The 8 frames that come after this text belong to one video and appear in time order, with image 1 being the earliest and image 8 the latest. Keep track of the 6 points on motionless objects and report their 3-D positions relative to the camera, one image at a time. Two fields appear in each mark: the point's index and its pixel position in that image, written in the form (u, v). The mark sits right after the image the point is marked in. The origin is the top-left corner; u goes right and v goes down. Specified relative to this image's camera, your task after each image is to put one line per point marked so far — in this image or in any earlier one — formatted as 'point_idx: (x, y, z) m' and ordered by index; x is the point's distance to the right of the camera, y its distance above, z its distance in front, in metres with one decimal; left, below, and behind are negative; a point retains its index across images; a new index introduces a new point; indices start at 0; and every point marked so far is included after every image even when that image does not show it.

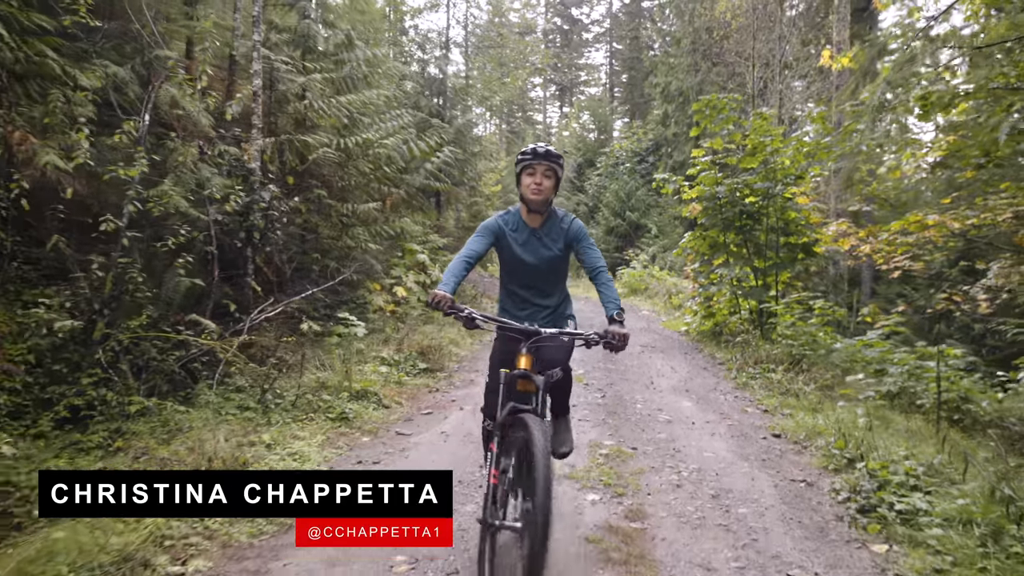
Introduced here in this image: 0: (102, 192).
0: (-4.7, +1.1, +5.8) m
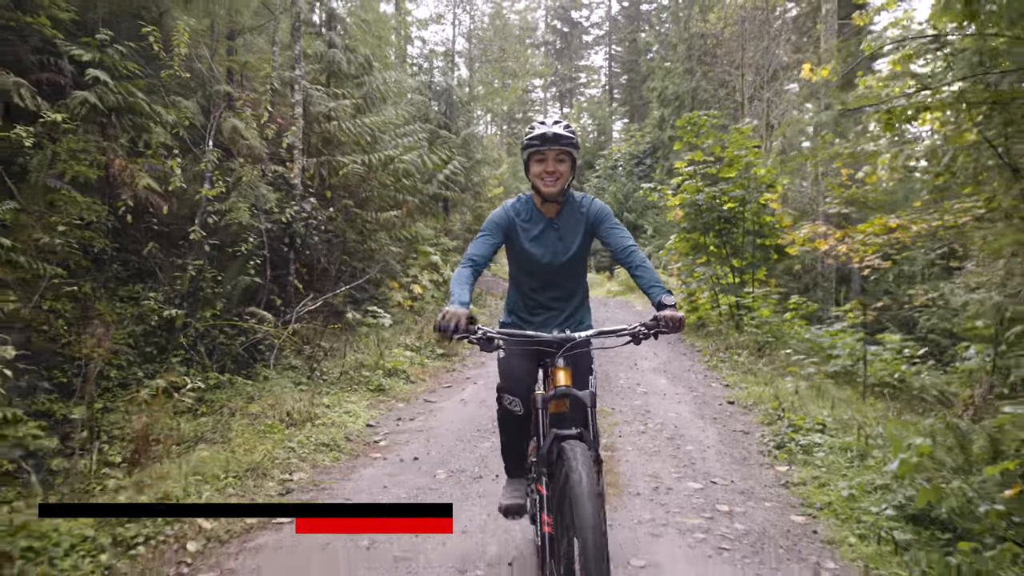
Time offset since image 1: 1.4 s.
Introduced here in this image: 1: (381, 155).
0: (-4.7, +1.2, +7.0) m
1: (-2.6, +2.6, +9.9) m
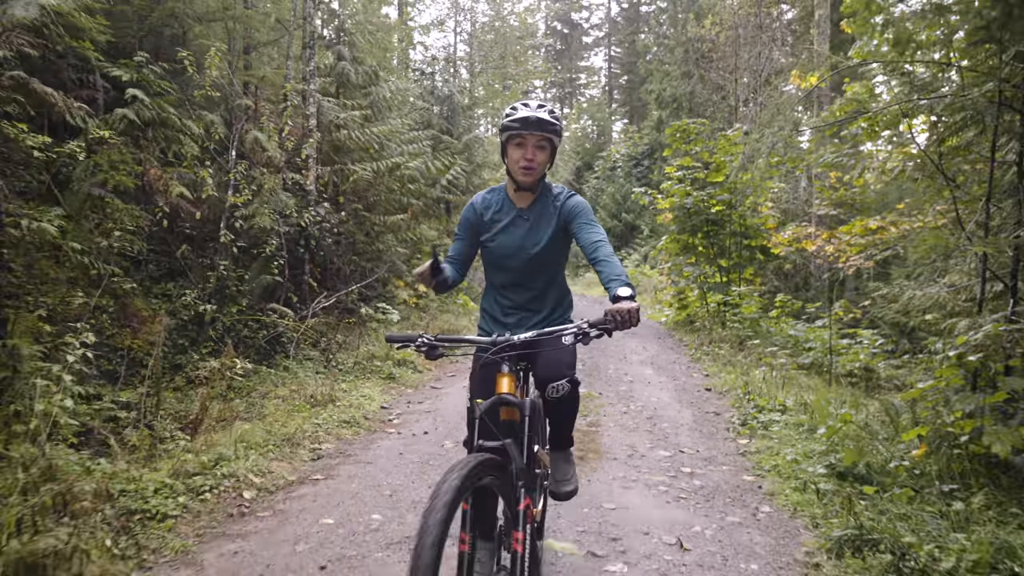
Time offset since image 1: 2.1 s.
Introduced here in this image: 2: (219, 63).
0: (-4.7, +1.2, +7.7) m
1: (-2.6, +2.6, +10.5) m
2: (-5.0, +3.8, +8.5) m
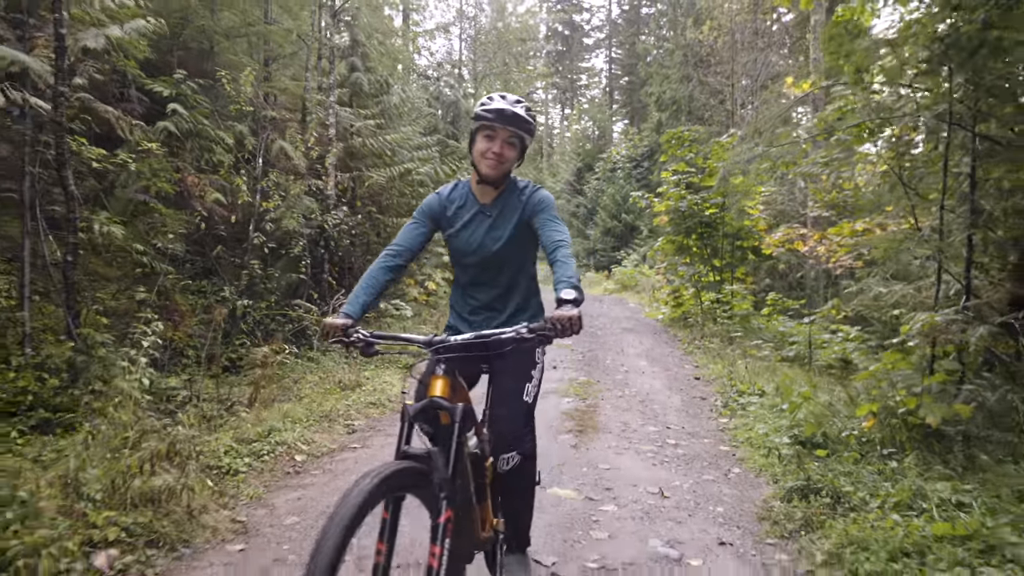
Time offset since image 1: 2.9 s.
0: (-4.6, +1.2, +8.4) m
1: (-2.5, +2.7, +11.2) m
2: (-4.9, +3.9, +9.2) m
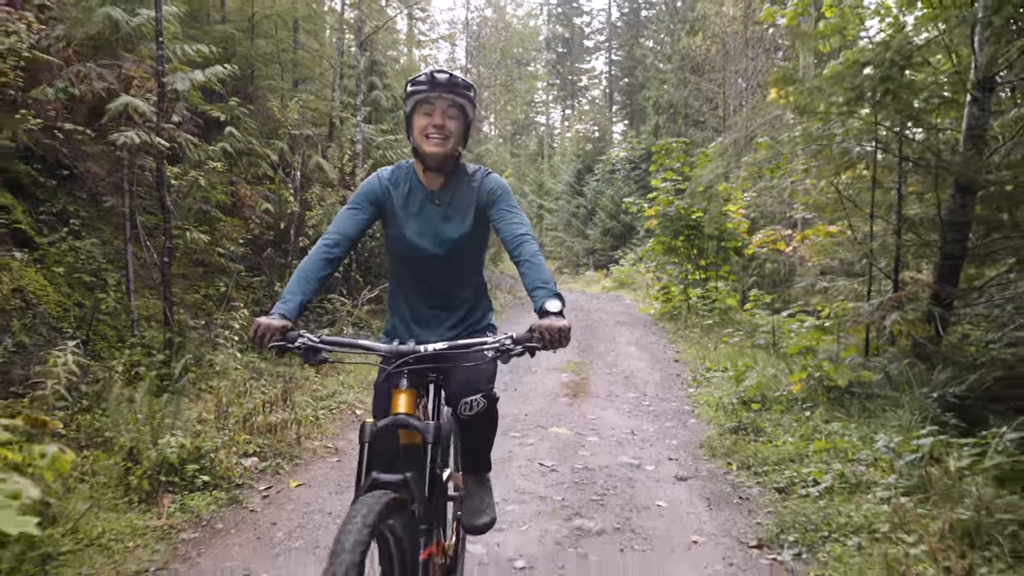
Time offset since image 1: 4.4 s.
0: (-4.5, +1.3, +9.7) m
1: (-2.4, +2.8, +12.5) m
2: (-4.8, +3.9, +10.5) m
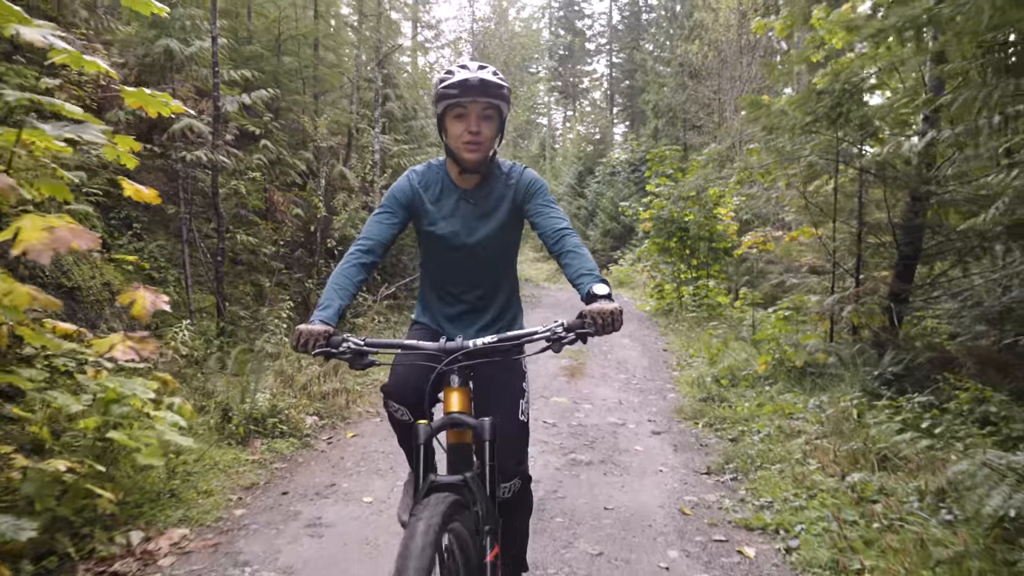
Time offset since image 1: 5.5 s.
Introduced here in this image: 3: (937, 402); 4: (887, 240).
0: (-4.4, +1.4, +10.7) m
1: (-2.3, +2.8, +13.5) m
2: (-4.6, +4.0, +11.5) m
3: (+4.4, -1.2, +5.2) m
4: (+4.9, +0.6, +6.4) m
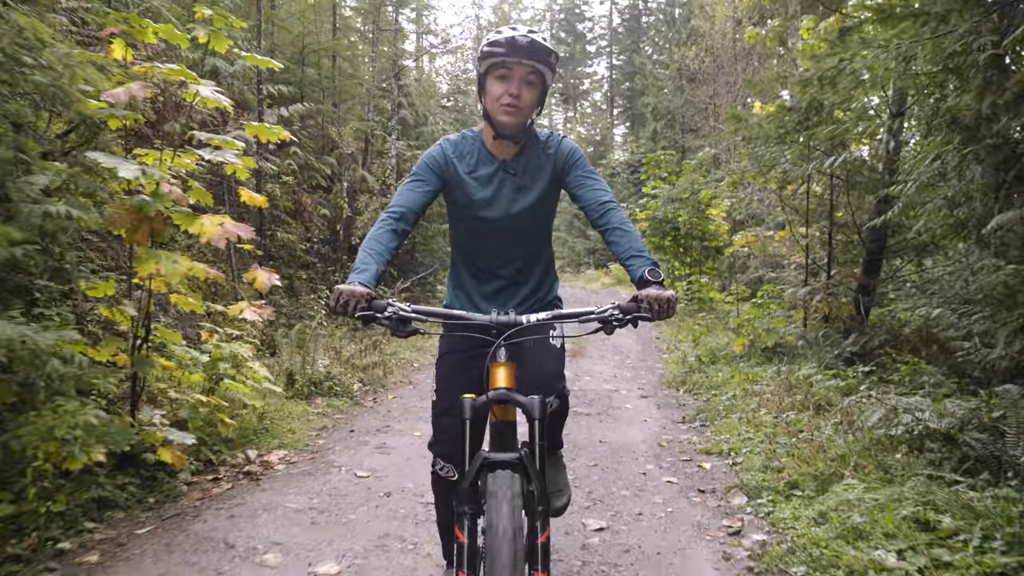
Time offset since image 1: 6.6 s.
0: (-4.2, +1.5, +11.7) m
1: (-2.1, +3.0, +14.5) m
2: (-4.5, +4.2, +12.5) m
3: (+4.6, -1.1, +6.2) m
4: (+5.1, +0.7, +7.4) m
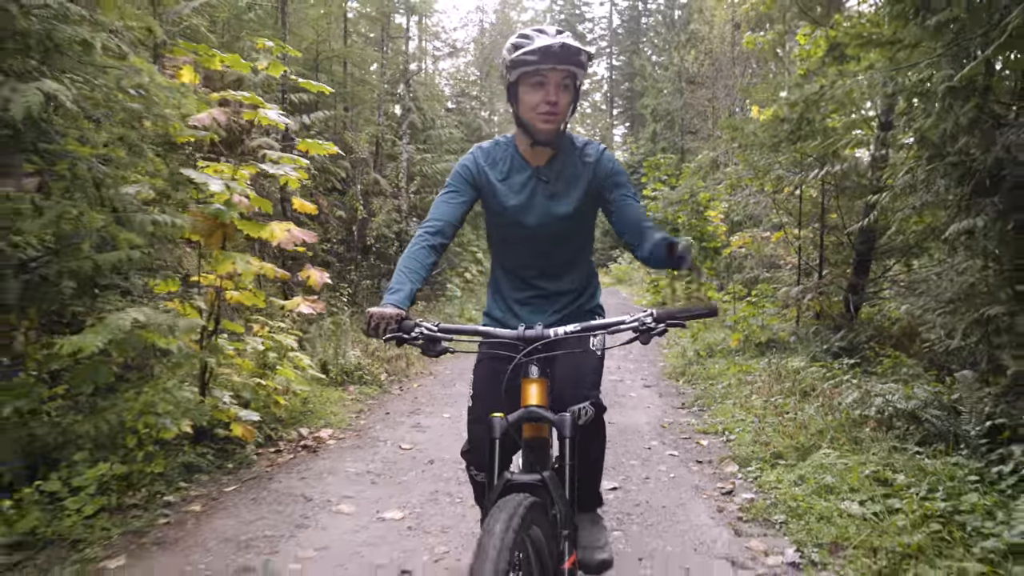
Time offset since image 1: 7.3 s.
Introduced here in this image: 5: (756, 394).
0: (-4.0, +1.6, +12.2) m
1: (-1.9, +3.0, +15.0) m
2: (-4.3, +4.2, +13.0) m
3: (+4.7, -1.0, +6.8) m
4: (+5.2, +0.8, +8.0) m
5: (+2.6, -1.1, +5.3) m
